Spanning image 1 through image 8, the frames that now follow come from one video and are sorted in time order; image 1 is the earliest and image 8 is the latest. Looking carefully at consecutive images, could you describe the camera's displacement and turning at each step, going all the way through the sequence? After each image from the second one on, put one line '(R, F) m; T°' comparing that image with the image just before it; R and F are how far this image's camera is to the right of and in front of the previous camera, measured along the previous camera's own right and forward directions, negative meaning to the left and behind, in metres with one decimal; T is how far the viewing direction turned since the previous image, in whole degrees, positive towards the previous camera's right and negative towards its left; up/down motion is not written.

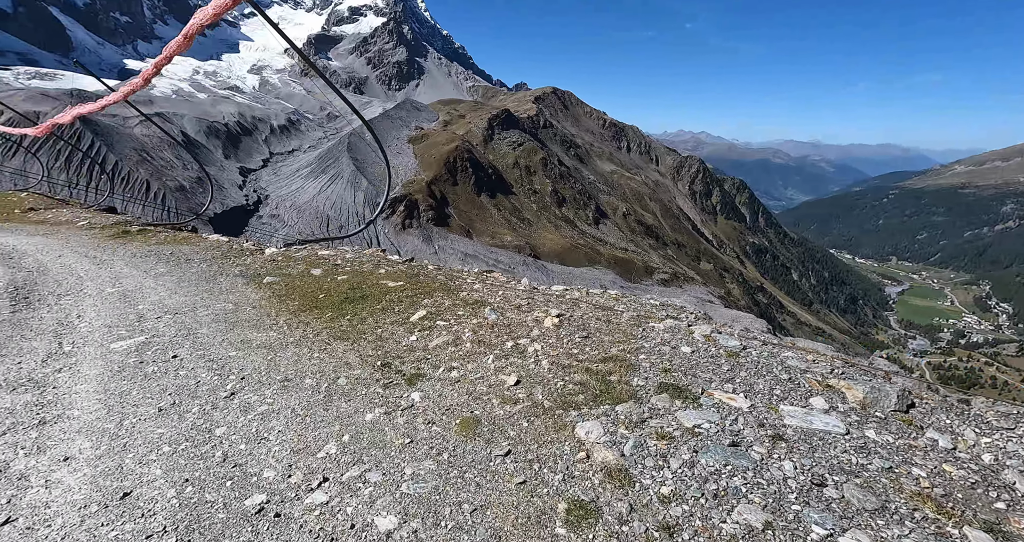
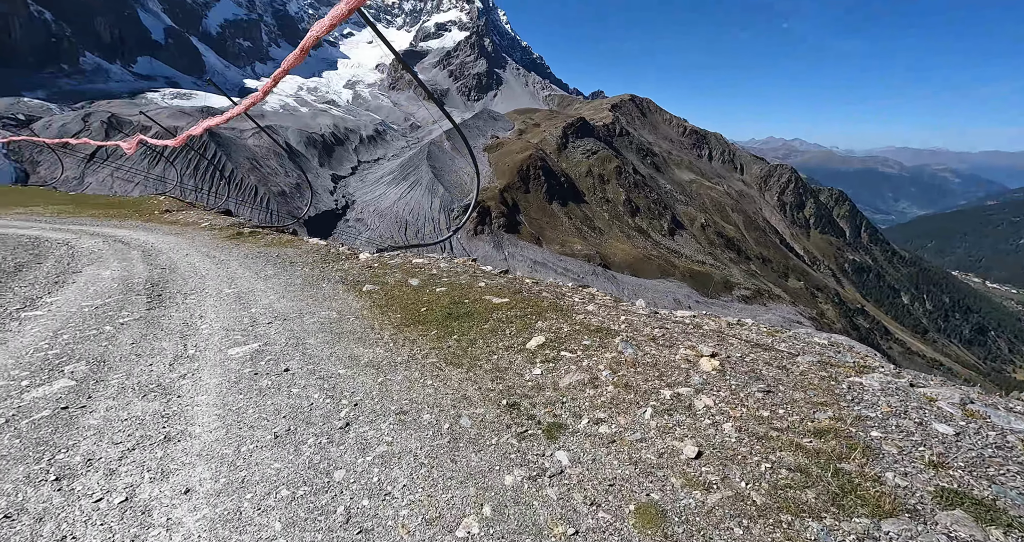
(-0.3, +0.4) m; -9°
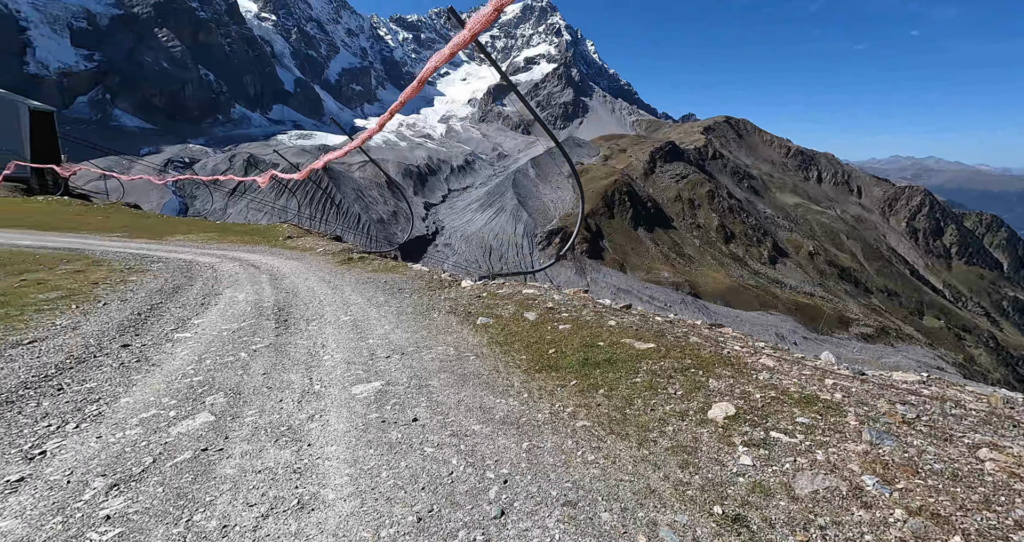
(-0.4, +0.5) m; -10°
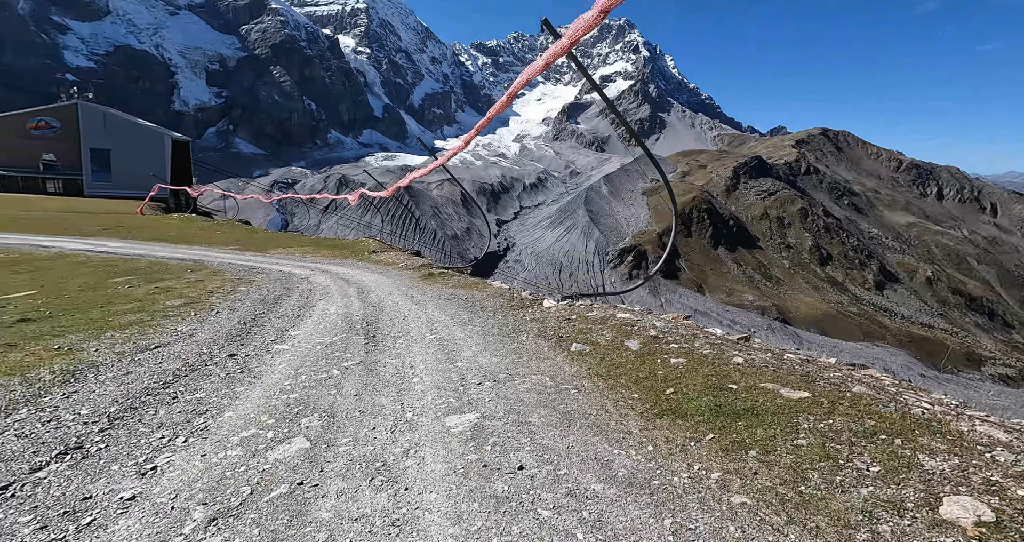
(-0.3, +0.5) m; -8°
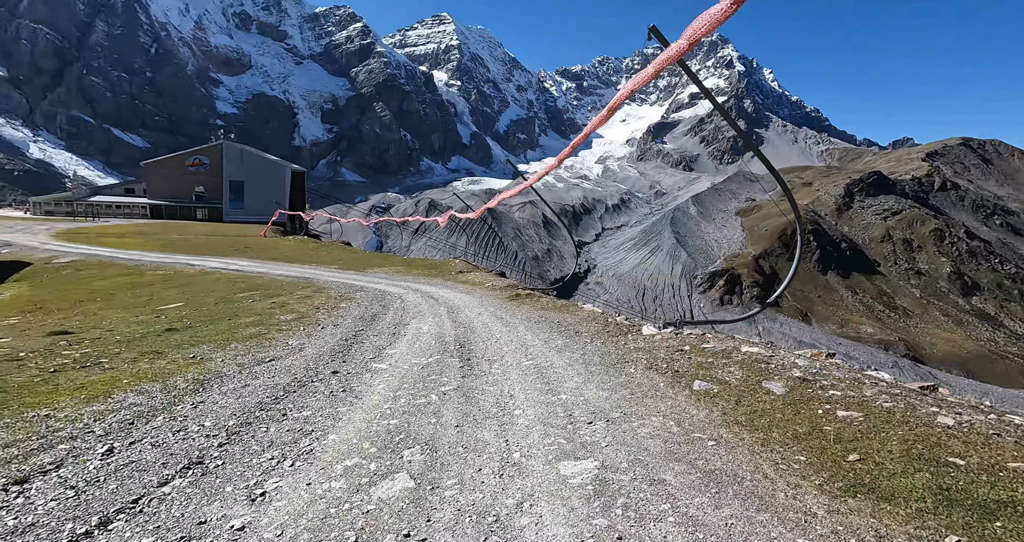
(-0.4, +0.7) m; -9°
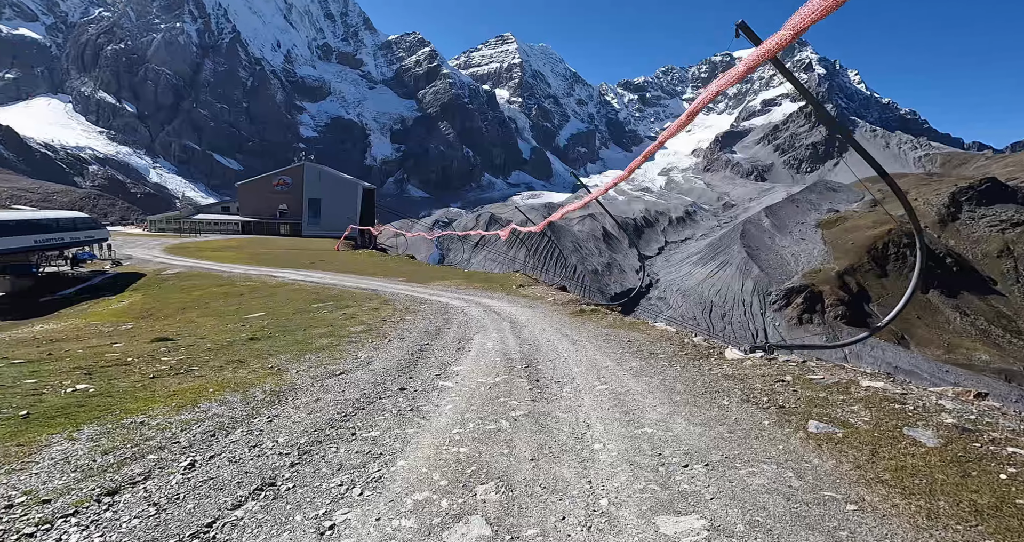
(-0.3, +0.7) m; -7°
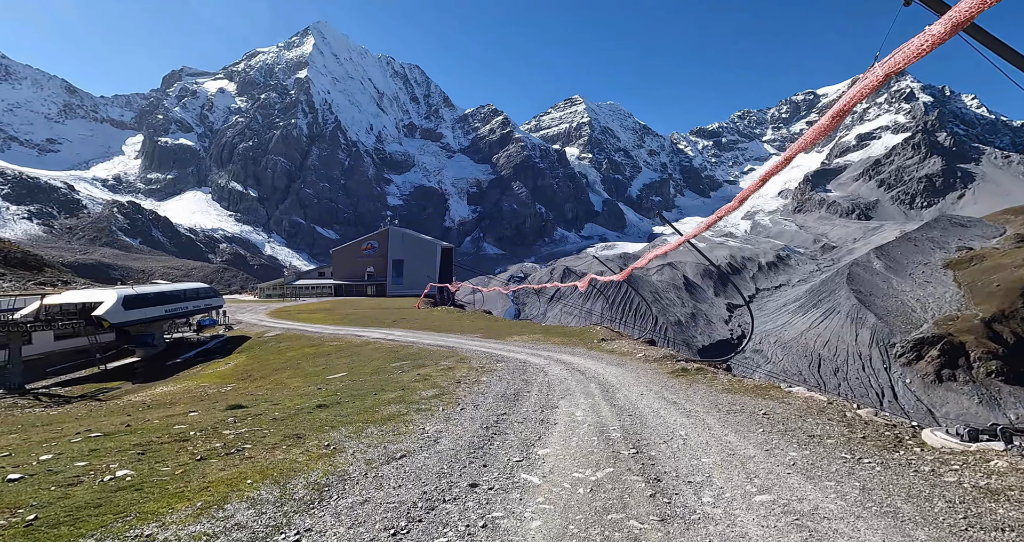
(-0.5, +3.3) m; -8°
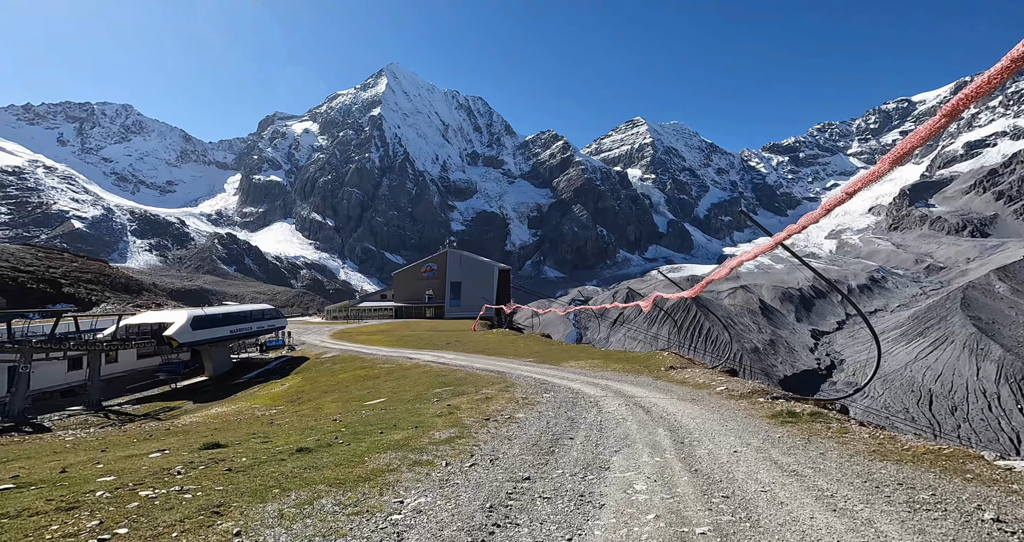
(+0.9, +6.2) m; -7°
